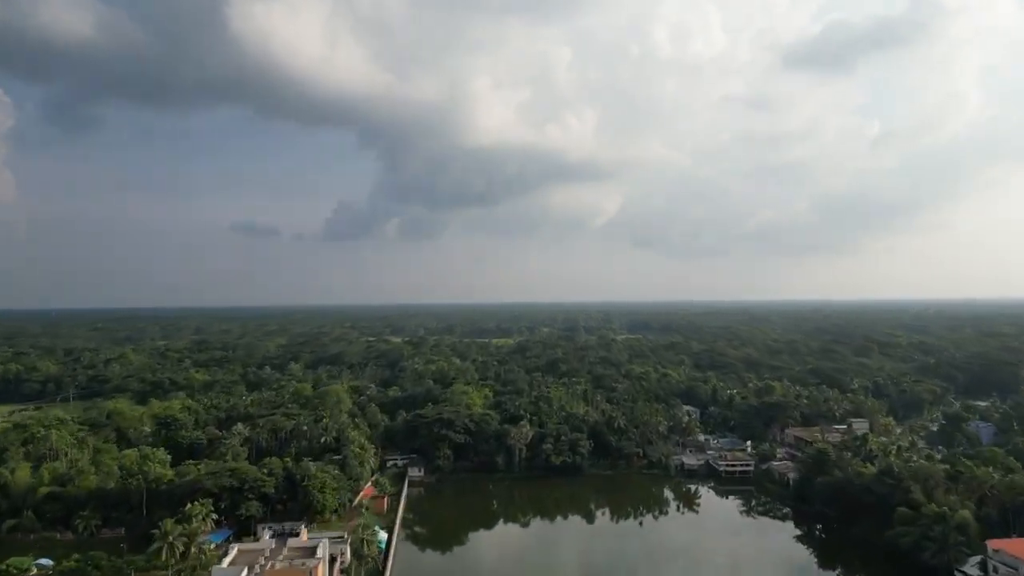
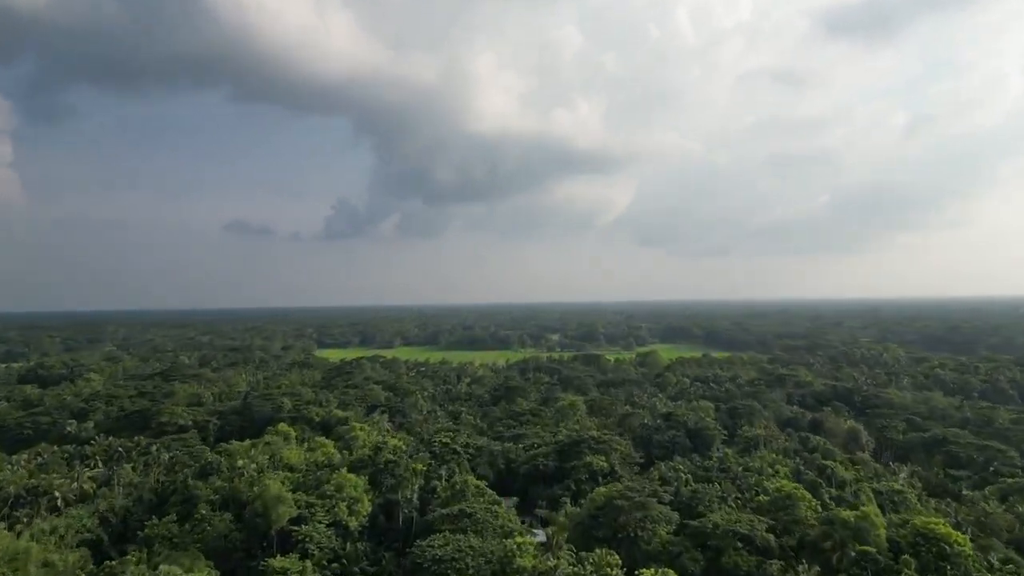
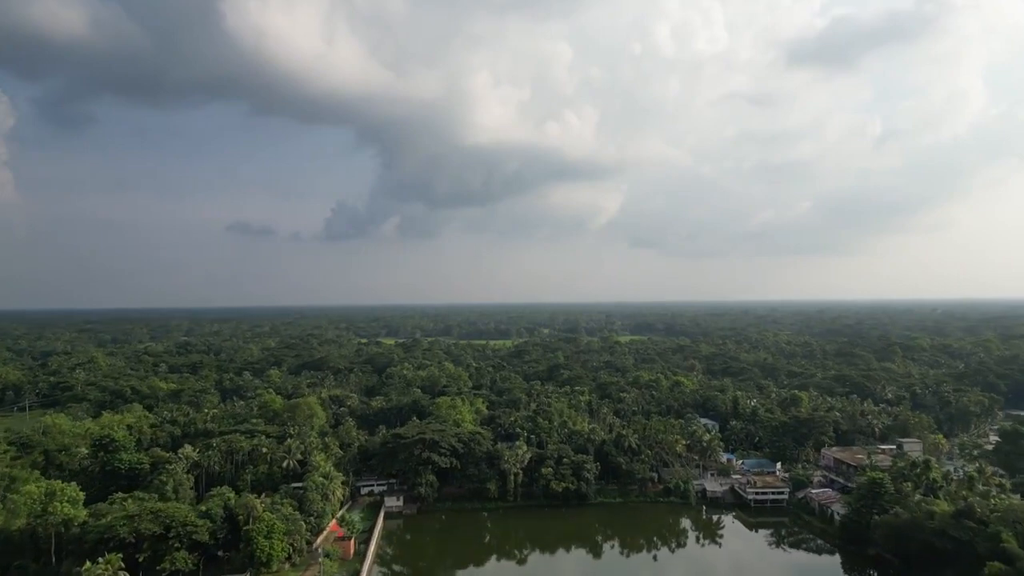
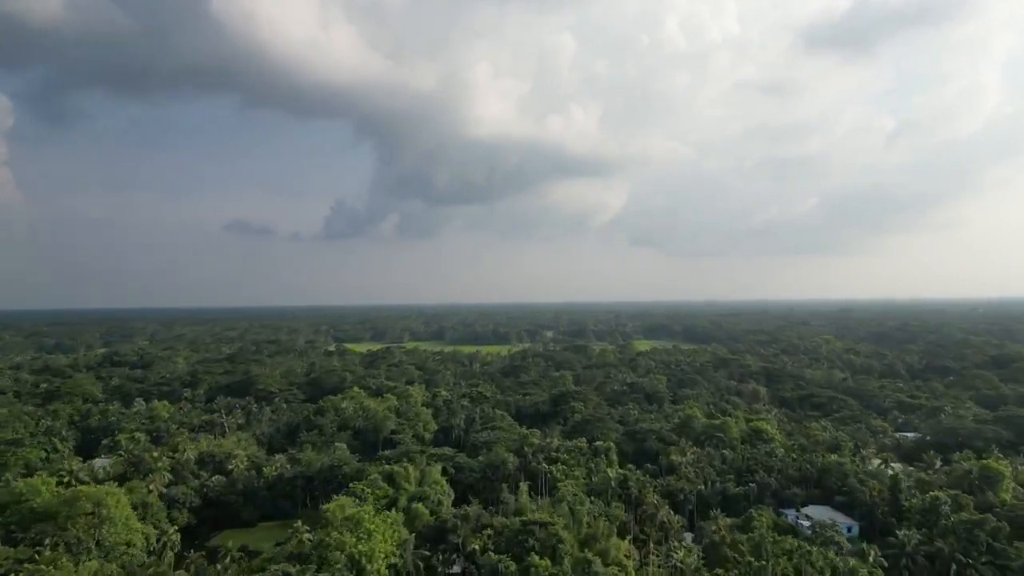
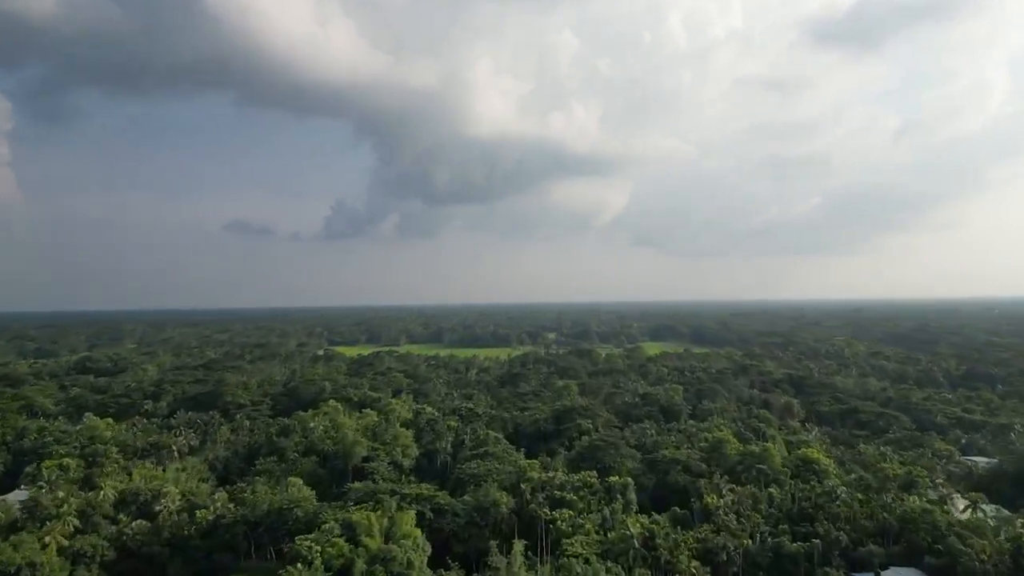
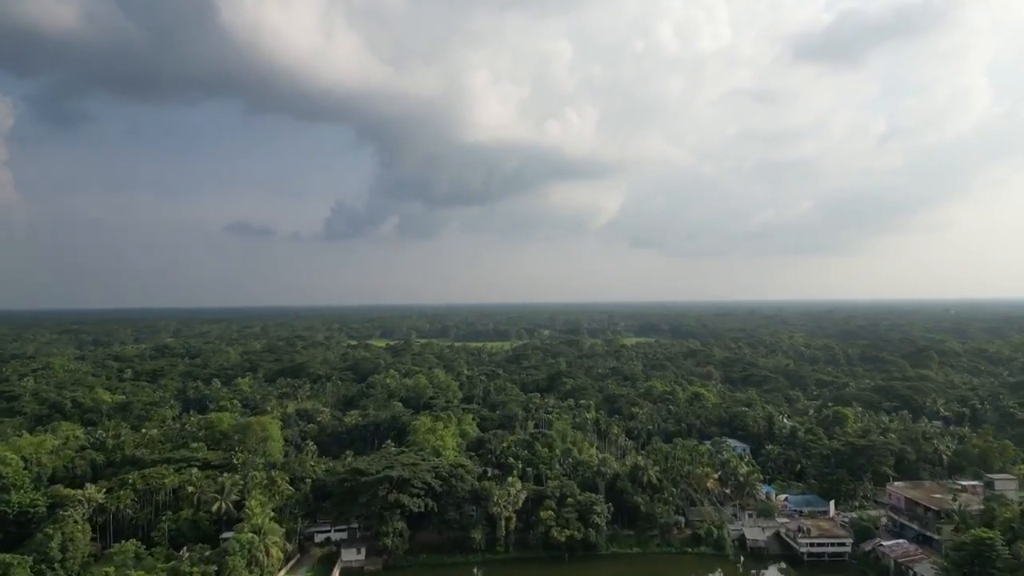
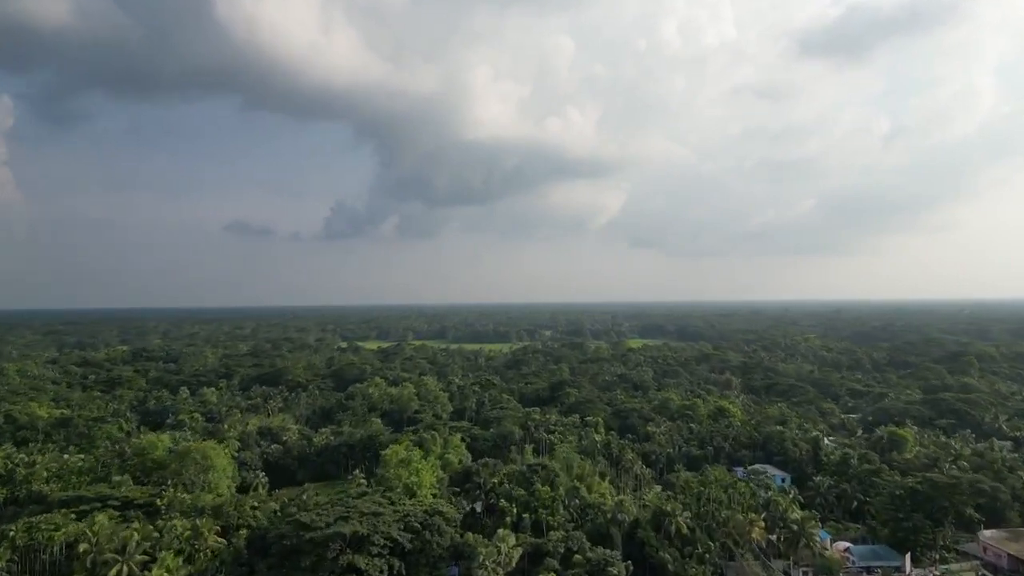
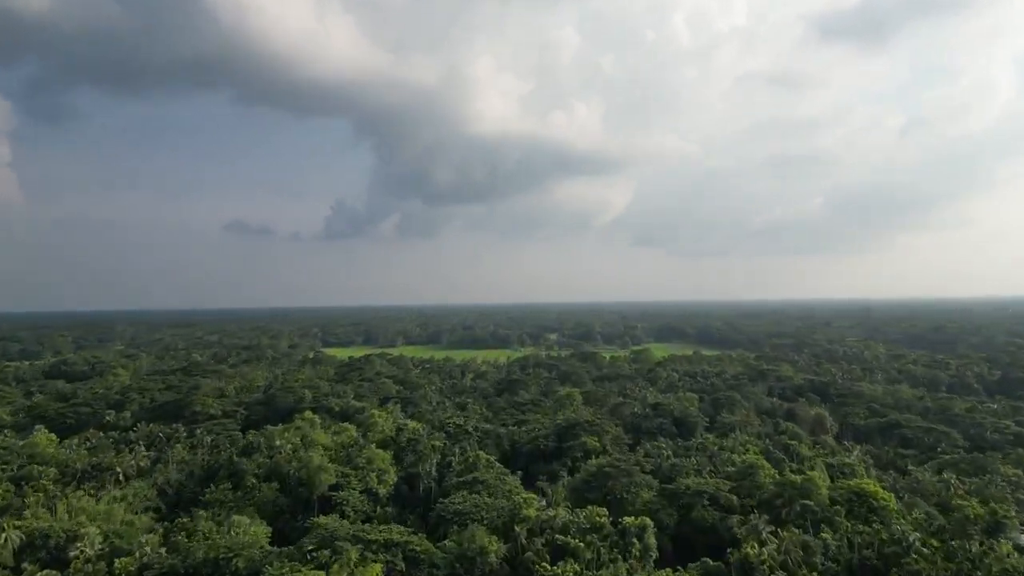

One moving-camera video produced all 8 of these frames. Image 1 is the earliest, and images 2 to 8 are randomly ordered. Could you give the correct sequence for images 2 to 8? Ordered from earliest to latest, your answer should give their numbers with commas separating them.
3, 6, 7, 4, 5, 8, 2
